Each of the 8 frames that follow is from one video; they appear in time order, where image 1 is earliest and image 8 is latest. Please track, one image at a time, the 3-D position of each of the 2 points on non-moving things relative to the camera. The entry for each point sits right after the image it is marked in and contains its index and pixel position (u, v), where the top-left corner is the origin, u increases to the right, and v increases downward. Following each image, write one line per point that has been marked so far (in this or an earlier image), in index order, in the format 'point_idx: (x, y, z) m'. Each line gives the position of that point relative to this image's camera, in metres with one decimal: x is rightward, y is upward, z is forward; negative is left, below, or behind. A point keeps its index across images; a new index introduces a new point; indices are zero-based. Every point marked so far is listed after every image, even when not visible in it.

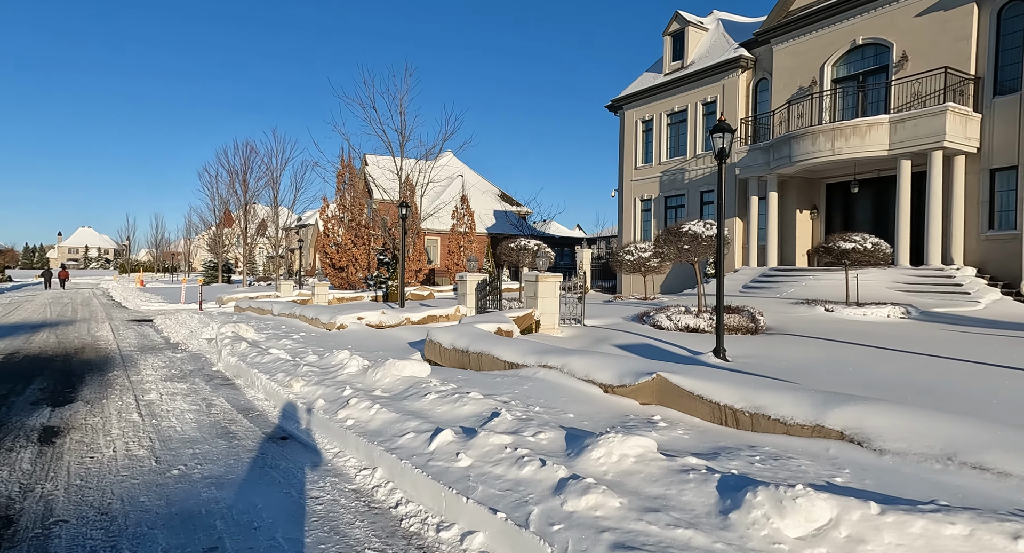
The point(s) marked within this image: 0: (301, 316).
0: (-5.6, -1.1, +15.7) m
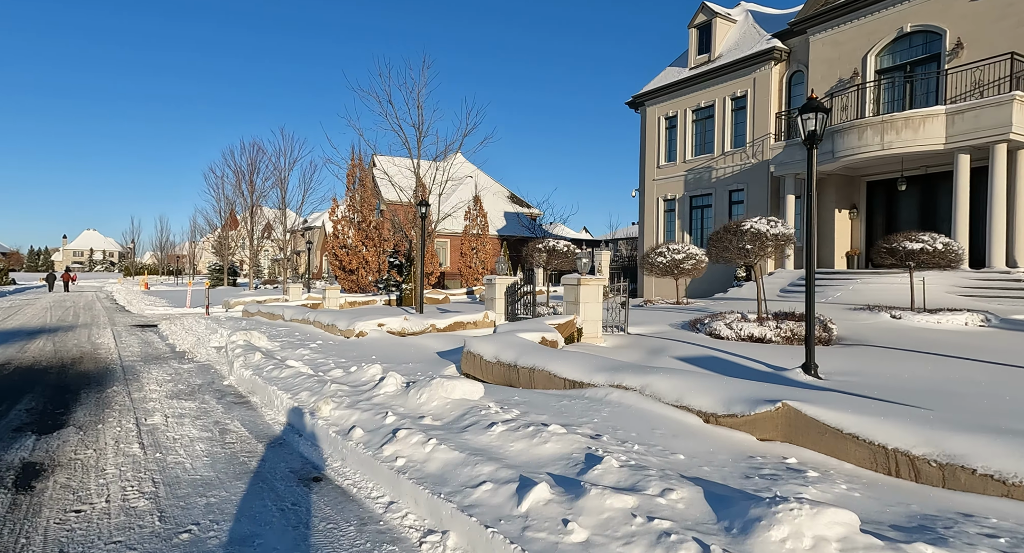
0: (-4.9, -1.2, +14.7) m
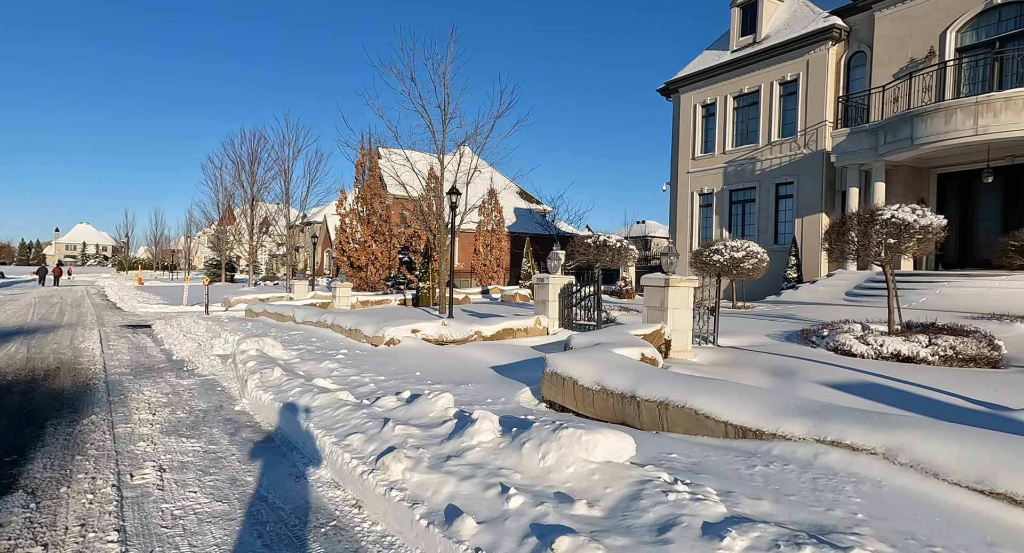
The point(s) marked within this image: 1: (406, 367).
0: (-3.9, -1.1, +12.8) m
1: (-1.6, -1.4, +8.7) m
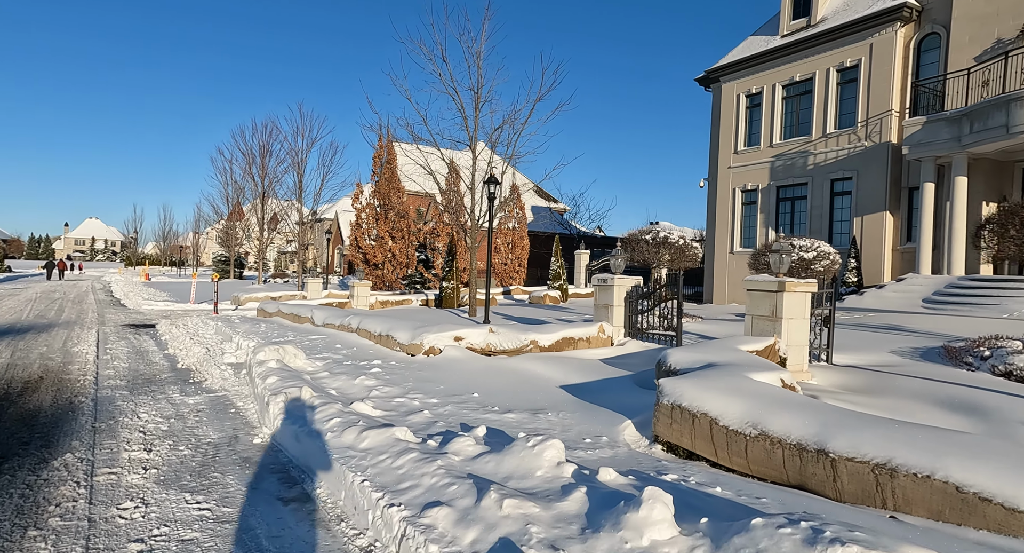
0: (-2.9, -1.1, +11.3) m
1: (-0.7, -1.4, +7.1) m
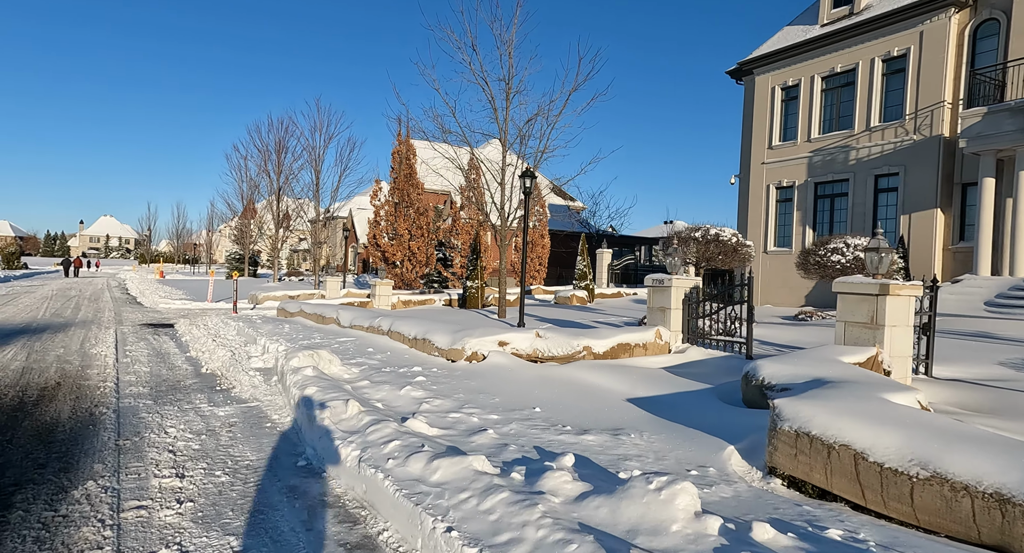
0: (-2.1, -1.1, +10.6) m
1: (0.0, -1.4, +6.4) m
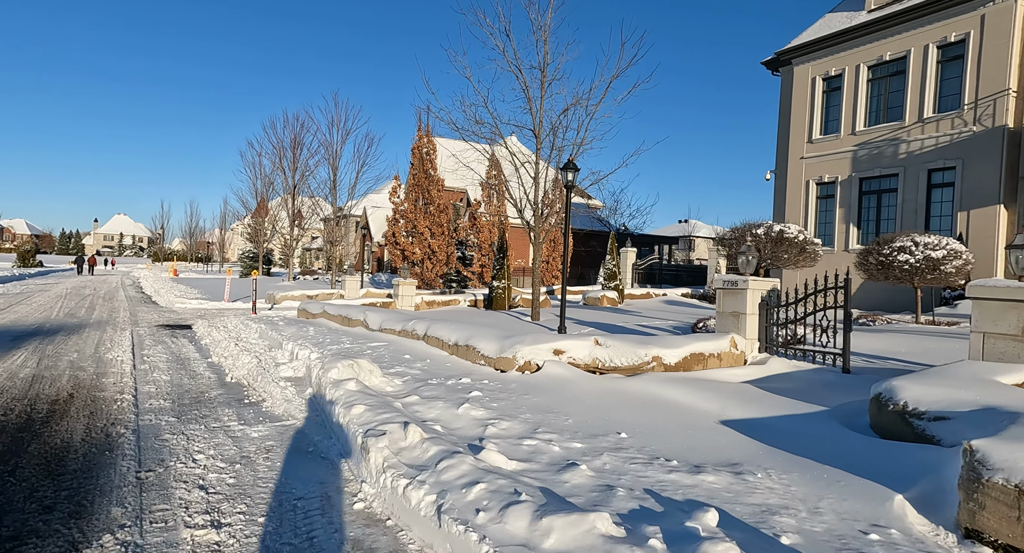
0: (-1.3, -1.1, +9.8) m
1: (+0.8, -1.4, +5.5) m
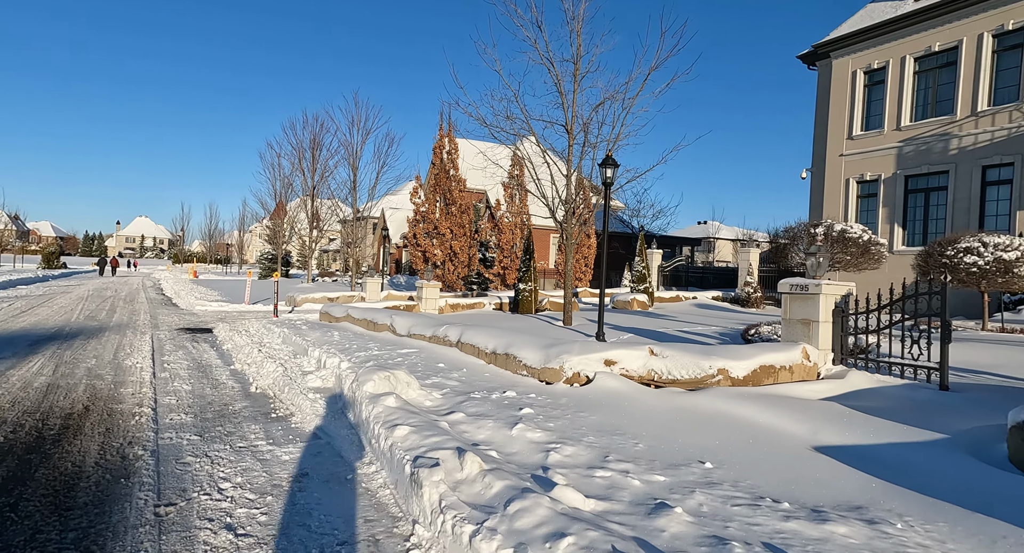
0: (-0.7, -1.1, +9.2) m
1: (+1.3, -1.4, +4.9) m
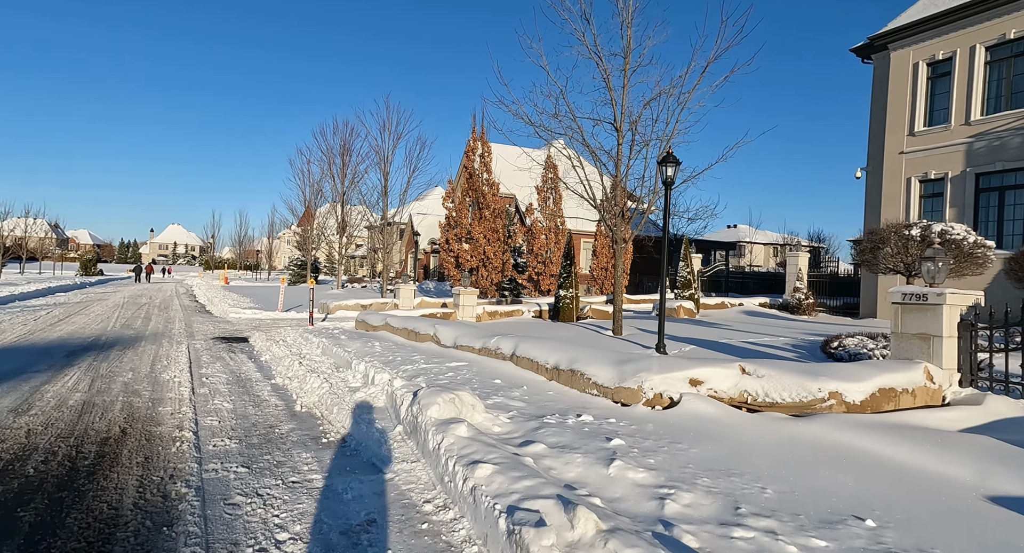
0: (+0.2, -1.2, +8.4) m
1: (+2.0, -1.5, +4.0) m
